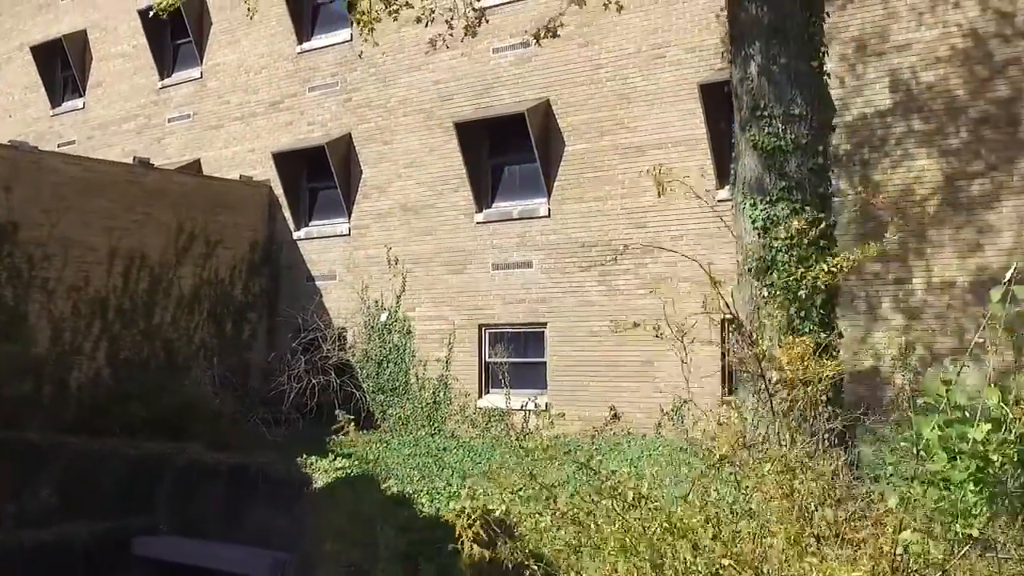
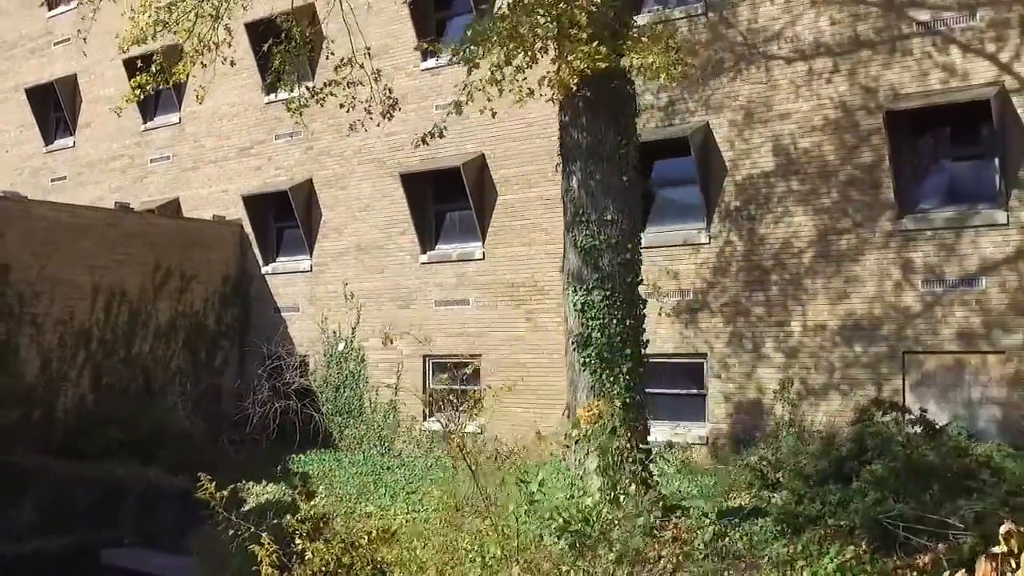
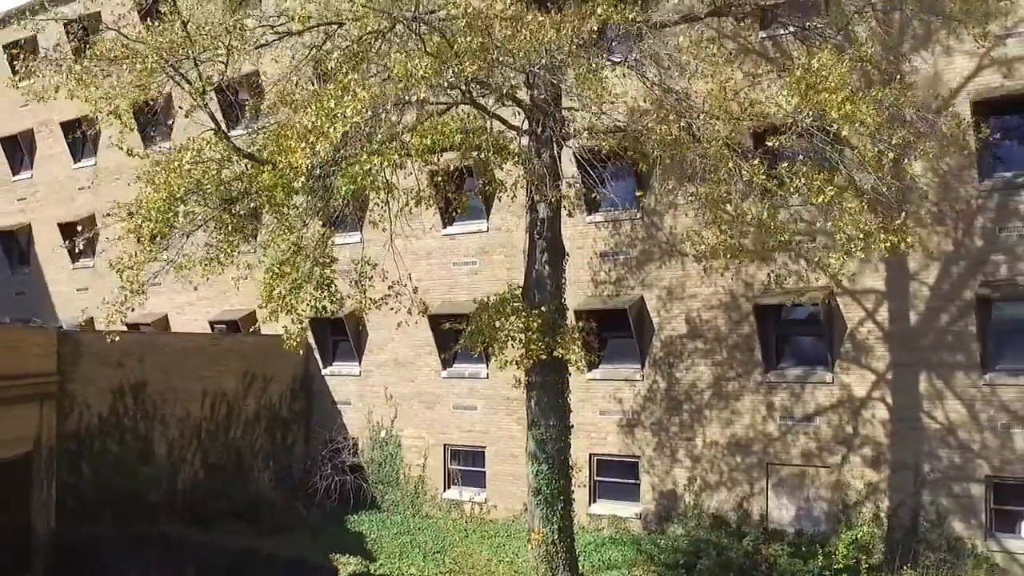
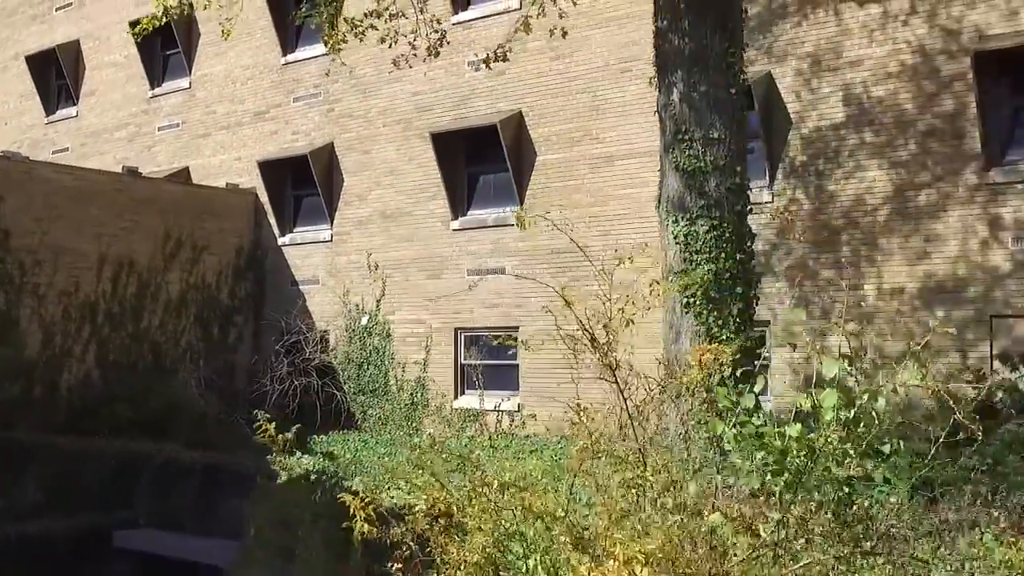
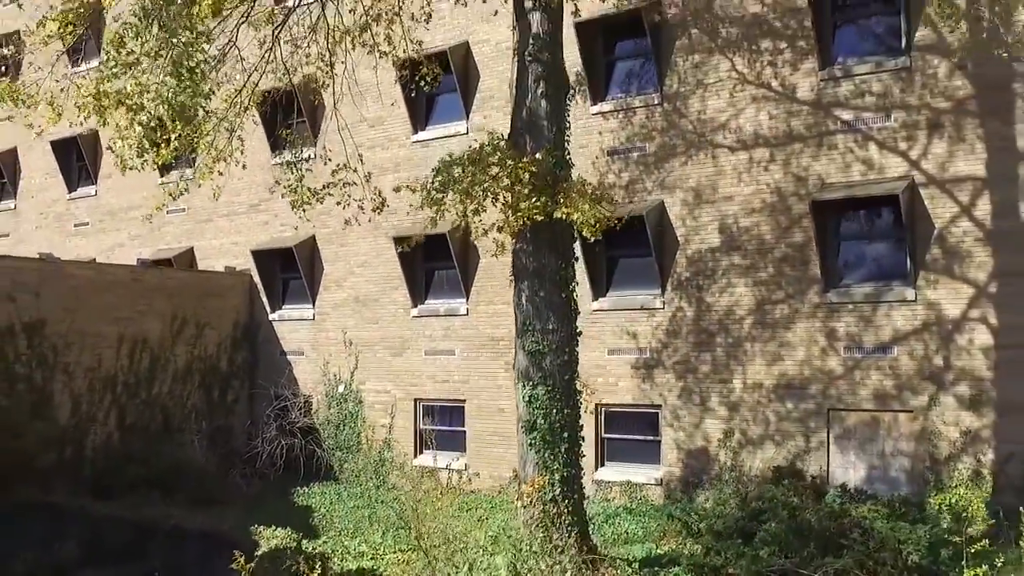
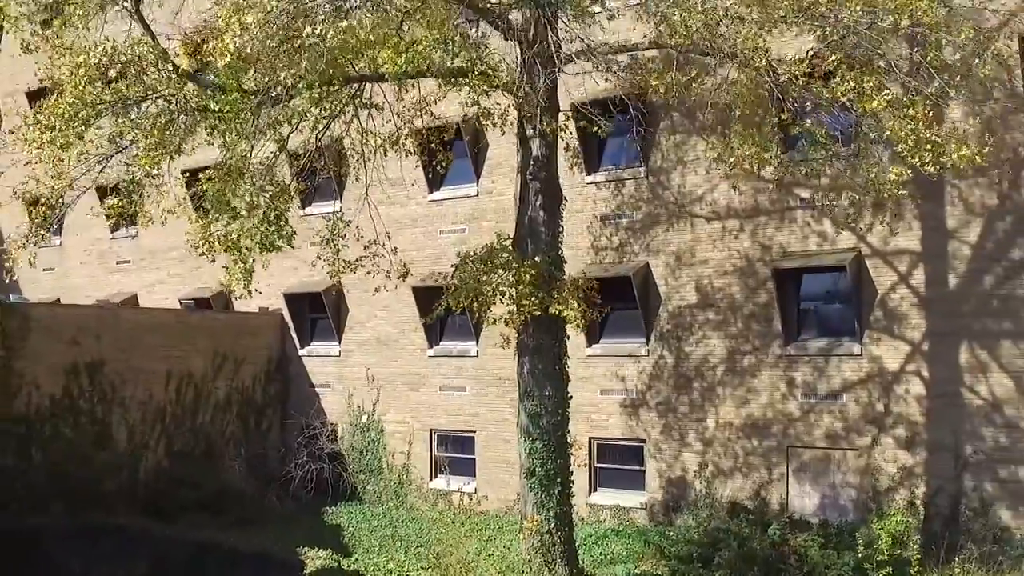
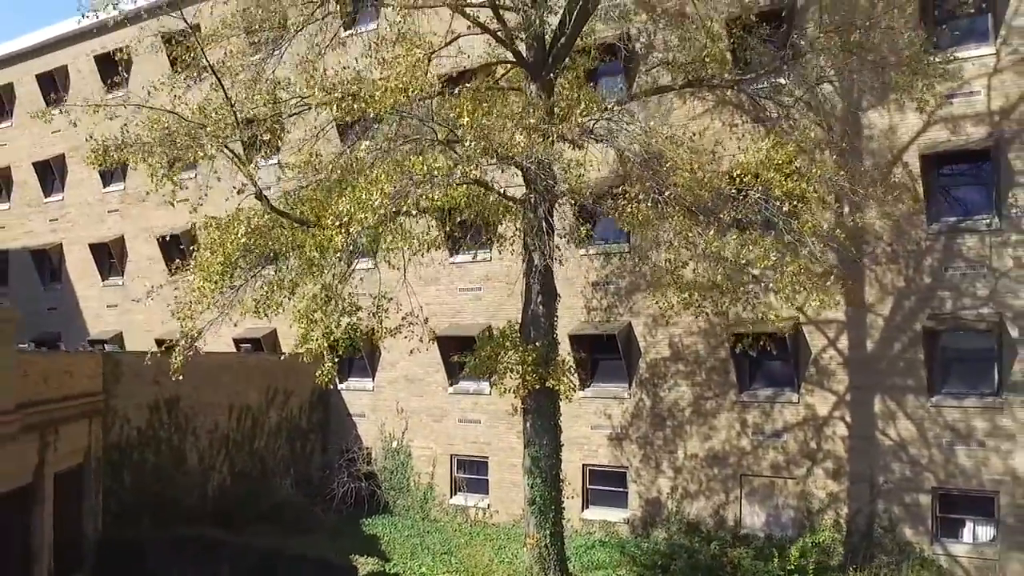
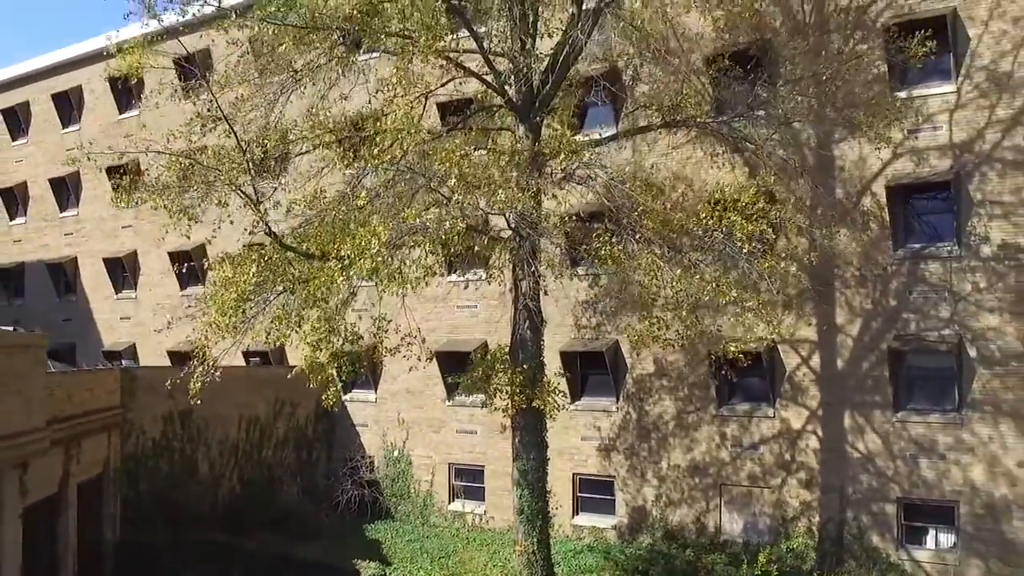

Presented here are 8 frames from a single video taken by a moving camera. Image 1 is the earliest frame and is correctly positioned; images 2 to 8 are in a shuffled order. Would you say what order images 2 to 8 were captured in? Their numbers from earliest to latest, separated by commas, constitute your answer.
4, 2, 5, 6, 3, 7, 8
